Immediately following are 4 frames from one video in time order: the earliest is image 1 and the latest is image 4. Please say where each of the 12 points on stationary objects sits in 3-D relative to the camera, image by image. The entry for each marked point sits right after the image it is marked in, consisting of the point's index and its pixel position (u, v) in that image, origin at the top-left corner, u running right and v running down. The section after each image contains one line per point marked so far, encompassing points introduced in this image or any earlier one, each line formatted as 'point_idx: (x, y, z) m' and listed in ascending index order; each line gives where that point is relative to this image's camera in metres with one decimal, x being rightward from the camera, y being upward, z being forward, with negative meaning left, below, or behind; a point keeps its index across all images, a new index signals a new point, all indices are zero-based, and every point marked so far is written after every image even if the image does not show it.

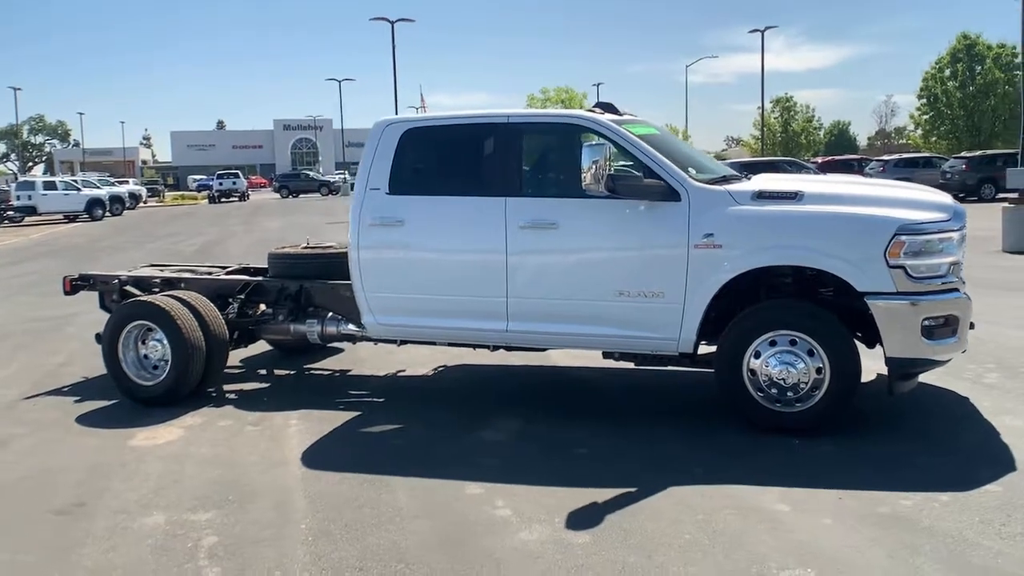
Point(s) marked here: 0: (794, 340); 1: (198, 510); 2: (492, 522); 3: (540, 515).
0: (+1.7, -0.3, +5.5) m
1: (-1.6, -1.2, +4.7) m
2: (-0.1, -1.1, +4.4) m
3: (+0.1, -1.1, +4.5) m
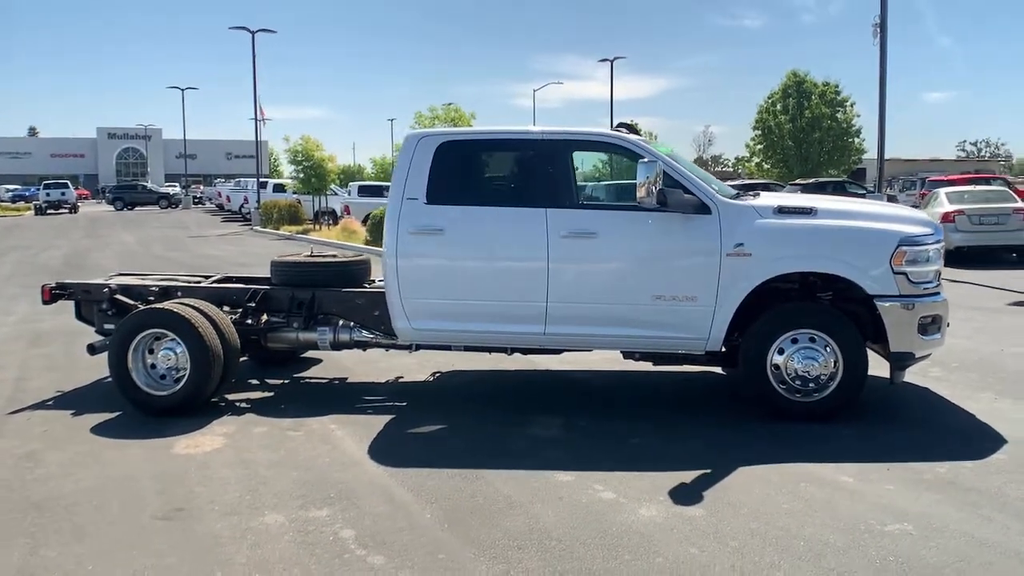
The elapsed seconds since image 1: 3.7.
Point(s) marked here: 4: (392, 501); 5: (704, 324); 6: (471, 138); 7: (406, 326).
0: (+2.1, -0.3, +6.2) m
1: (-1.1, -1.2, +4.9) m
2: (+0.5, -1.1, +4.8) m
3: (+0.7, -1.1, +4.9) m
4: (-0.7, -1.2, +4.9) m
5: (+1.4, -0.3, +6.4) m
6: (-0.3, +1.1, +6.7) m
7: (-0.8, -0.3, +6.7) m
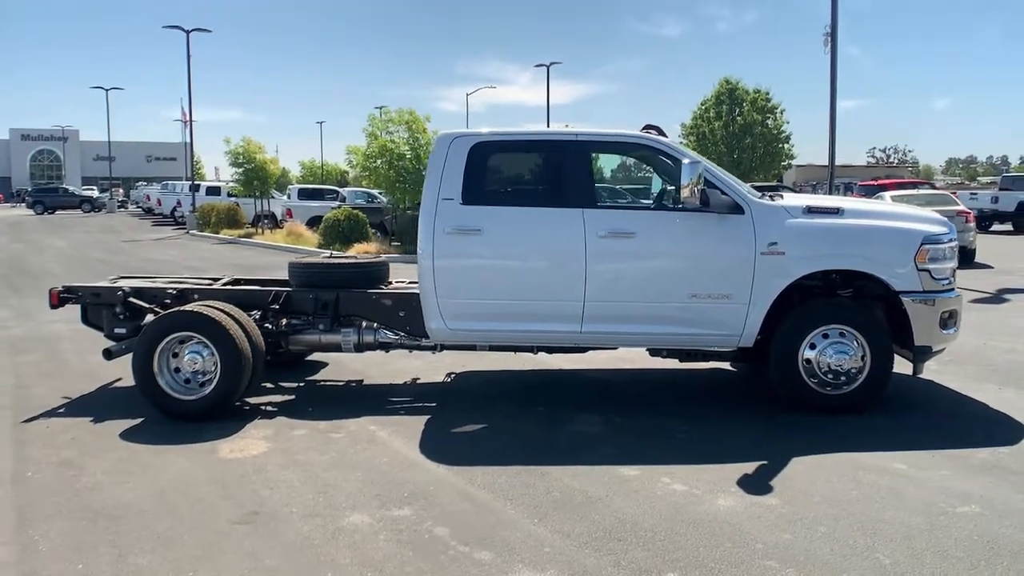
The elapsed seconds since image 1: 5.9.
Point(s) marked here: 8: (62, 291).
0: (+2.4, -0.3, +6.5) m
1: (-0.6, -1.2, +4.8) m
2: (+0.9, -1.1, +4.9) m
3: (+1.1, -1.1, +5.1) m
4: (-0.2, -1.1, +4.9) m
5: (+1.6, -0.2, +6.6) m
6: (-0.1, +1.1, +6.8) m
7: (-0.5, -0.3, +6.7) m
8: (-3.6, 0.0, +7.3) m
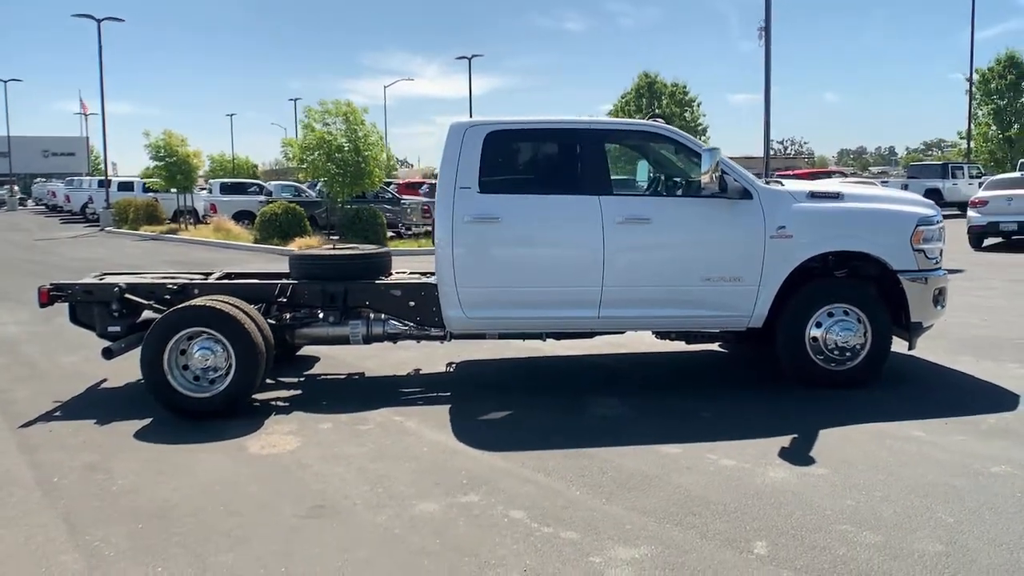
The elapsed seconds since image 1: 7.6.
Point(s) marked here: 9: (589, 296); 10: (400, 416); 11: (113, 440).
0: (+2.5, -0.2, +6.8) m
1: (-0.3, -1.1, +4.8) m
2: (+1.3, -1.0, +5.1) m
3: (+1.4, -1.0, +5.3) m
4: (+0.1, -1.1, +5.0) m
5: (+1.8, -0.1, +6.8) m
6: (0.0, +1.2, +6.8) m
7: (-0.4, -0.2, +6.7) m
8: (-3.5, 0.0, +6.9) m
9: (+0.6, -0.1, +6.7) m
10: (-0.8, -0.9, +6.4) m
11: (-2.7, -1.0, +6.0) m
